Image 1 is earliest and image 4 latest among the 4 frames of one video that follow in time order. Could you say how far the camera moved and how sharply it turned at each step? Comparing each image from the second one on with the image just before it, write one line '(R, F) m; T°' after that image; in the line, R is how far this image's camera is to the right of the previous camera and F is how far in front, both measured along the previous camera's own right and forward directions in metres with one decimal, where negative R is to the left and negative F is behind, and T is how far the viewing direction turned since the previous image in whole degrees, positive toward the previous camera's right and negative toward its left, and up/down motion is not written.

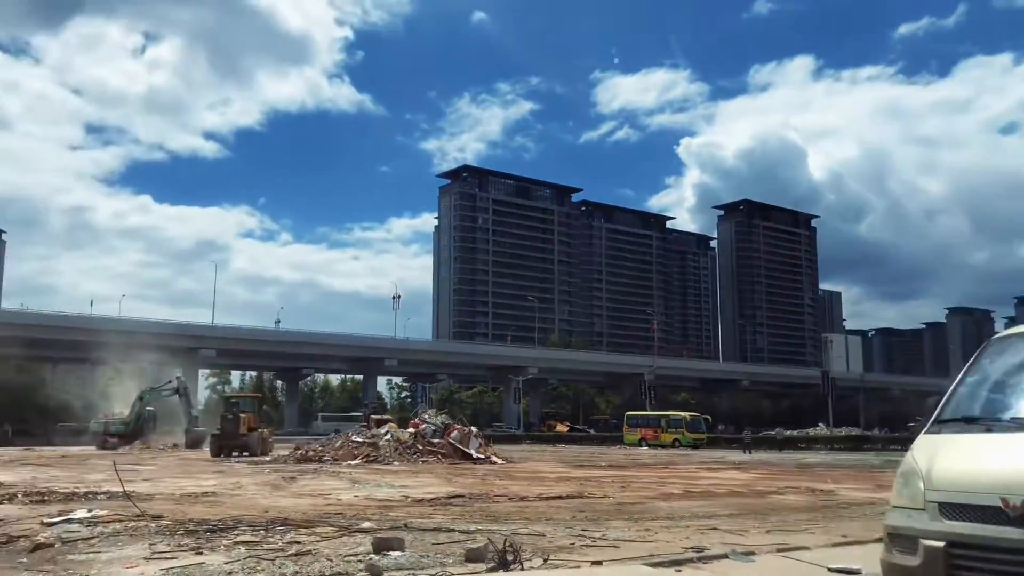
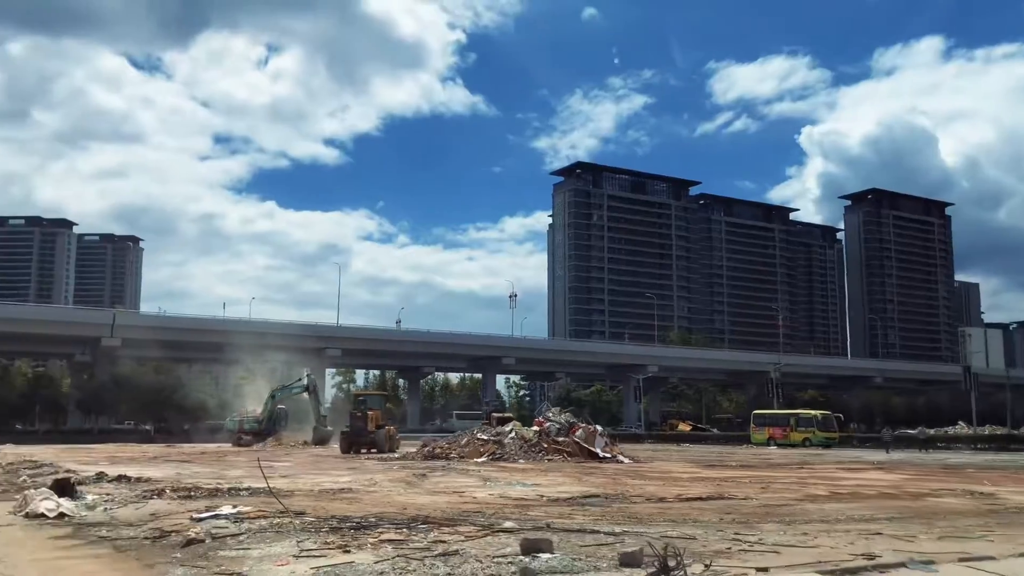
(-0.3, +0.4) m; -7°
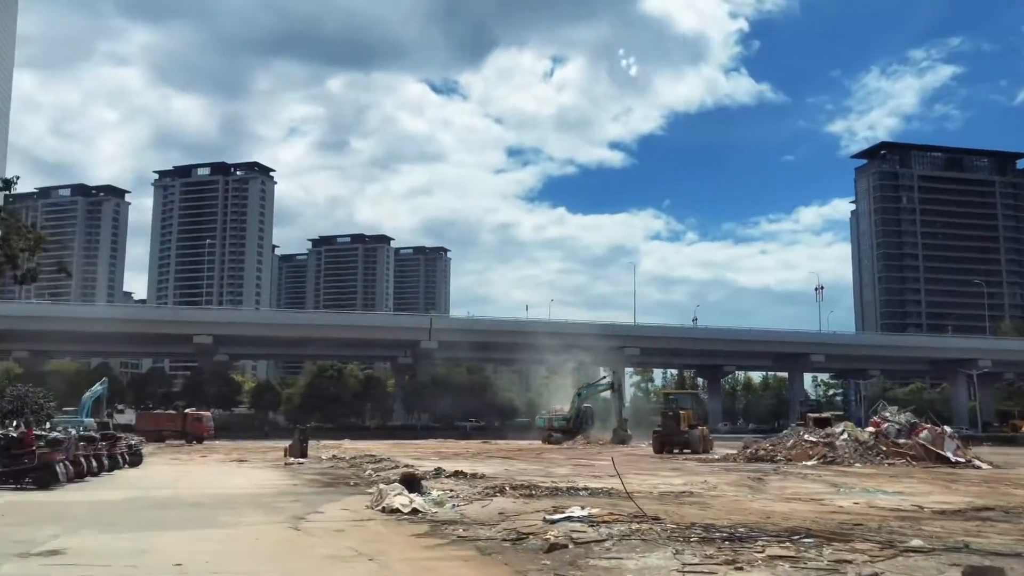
(-0.9, +1.0) m; -18°
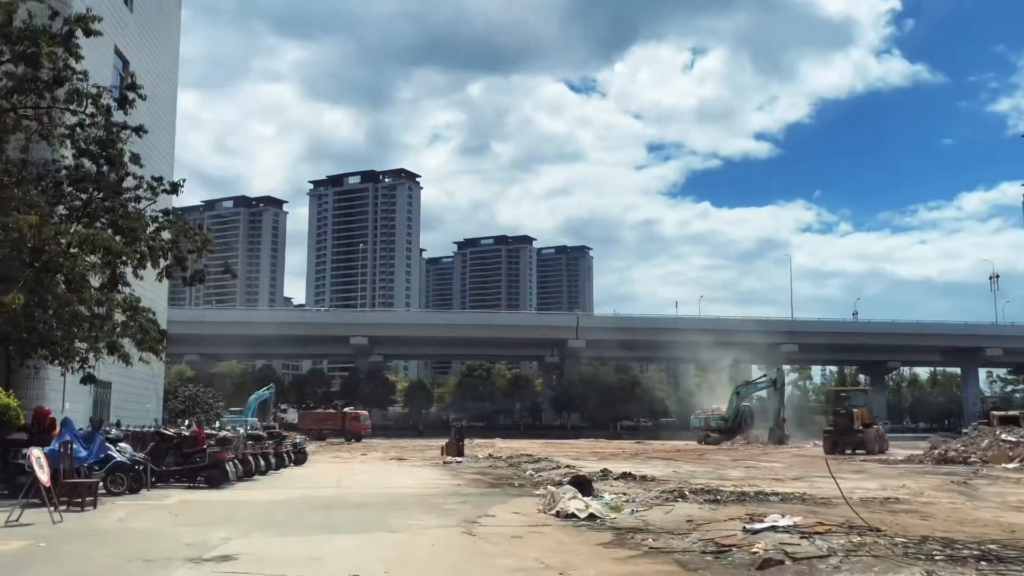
(-0.5, +1.1) m; -9°
